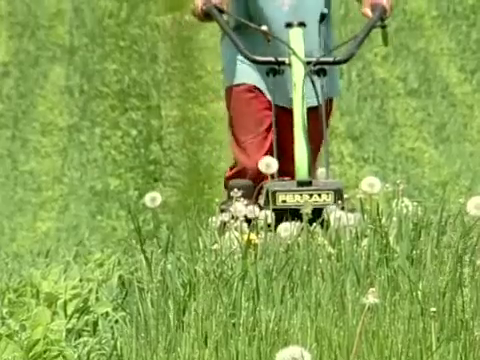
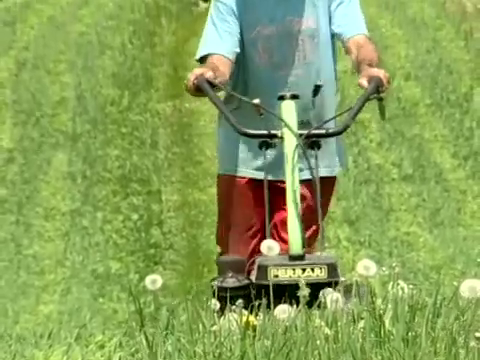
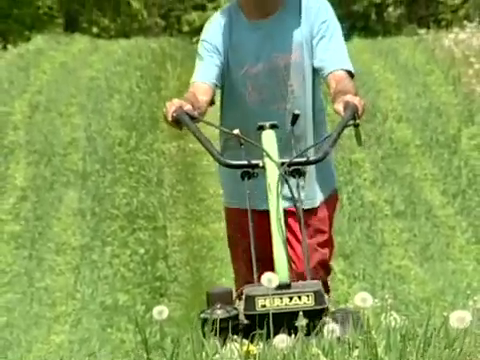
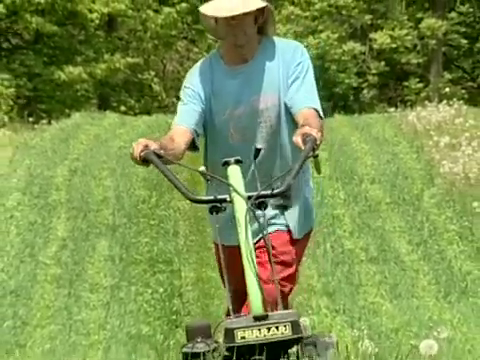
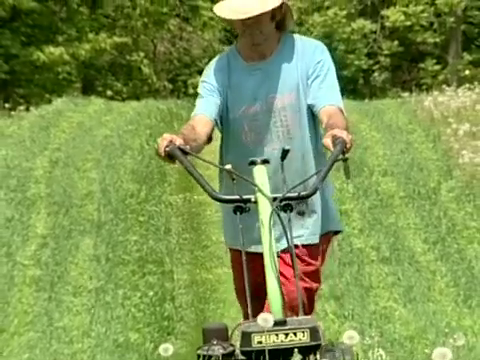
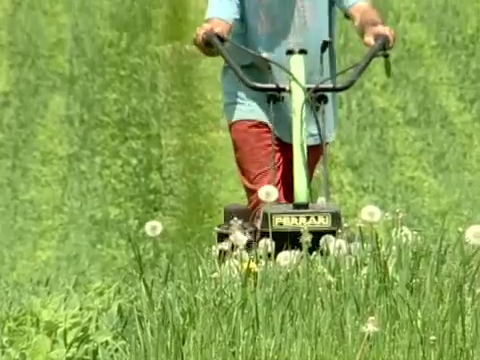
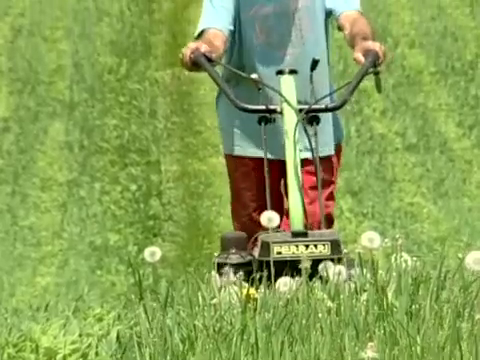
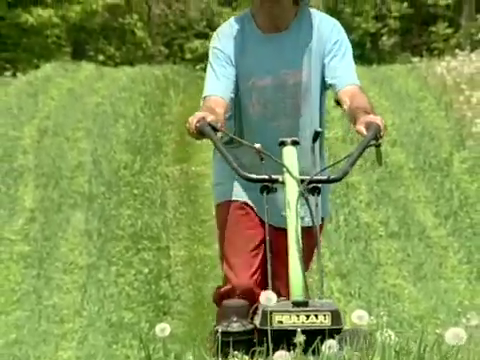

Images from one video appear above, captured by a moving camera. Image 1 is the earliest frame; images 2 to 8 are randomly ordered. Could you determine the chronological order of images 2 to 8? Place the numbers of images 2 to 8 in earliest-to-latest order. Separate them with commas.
6, 7, 2, 3, 8, 5, 4
